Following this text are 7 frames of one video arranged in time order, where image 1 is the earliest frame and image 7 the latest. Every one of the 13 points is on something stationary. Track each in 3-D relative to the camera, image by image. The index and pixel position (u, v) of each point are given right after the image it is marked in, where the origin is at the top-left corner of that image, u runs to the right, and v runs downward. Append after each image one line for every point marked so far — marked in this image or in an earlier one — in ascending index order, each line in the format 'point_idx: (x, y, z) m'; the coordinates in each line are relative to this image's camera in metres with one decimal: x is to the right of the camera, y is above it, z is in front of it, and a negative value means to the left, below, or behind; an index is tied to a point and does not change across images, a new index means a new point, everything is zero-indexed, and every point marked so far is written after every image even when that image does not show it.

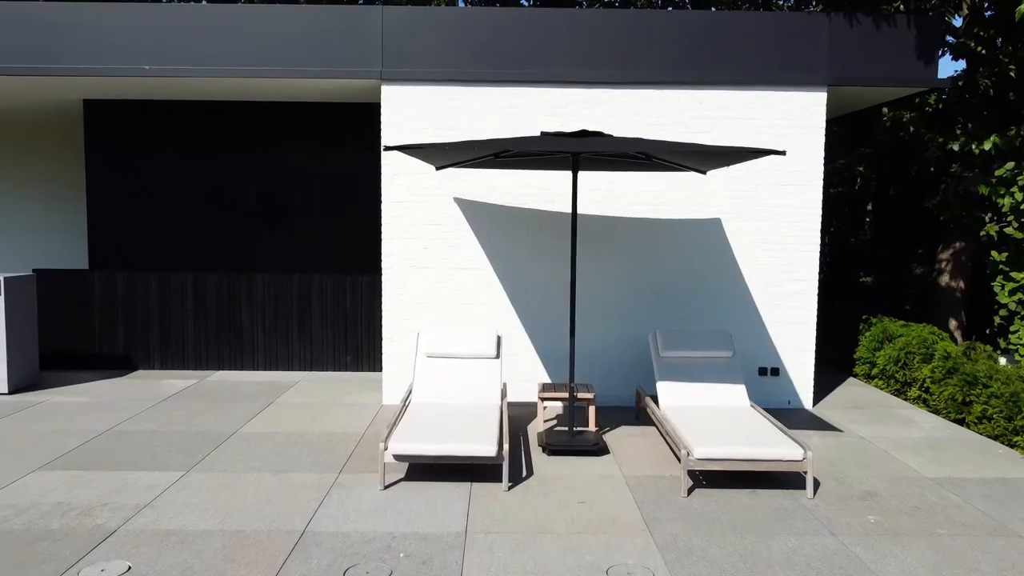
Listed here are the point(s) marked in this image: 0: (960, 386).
0: (+4.9, -1.1, +6.3) m
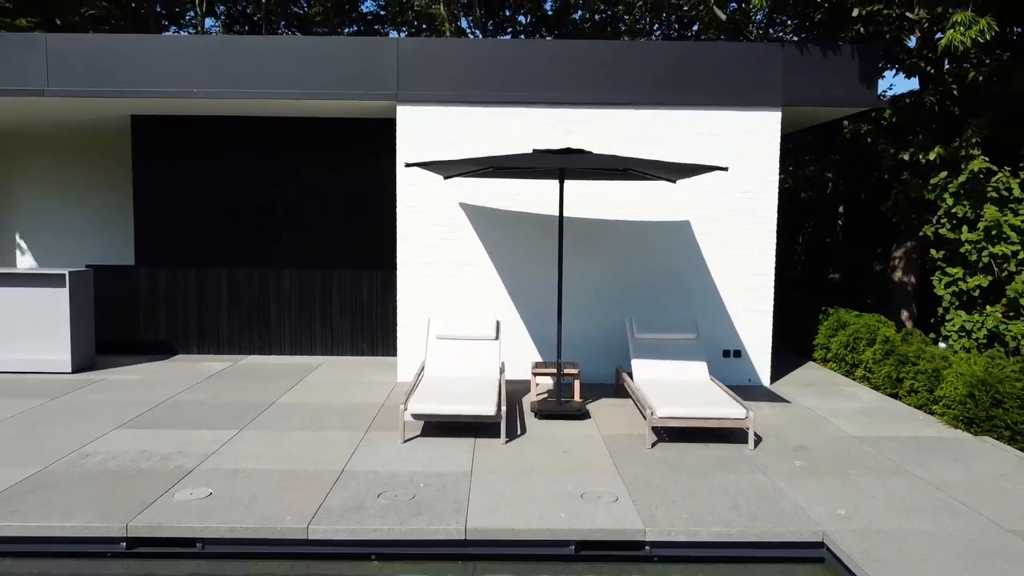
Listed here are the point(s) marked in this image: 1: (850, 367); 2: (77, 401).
0: (+4.9, -1.0, +7.3) m
1: (+4.9, -1.1, +8.4) m
2: (-5.1, -1.3, +6.6) m
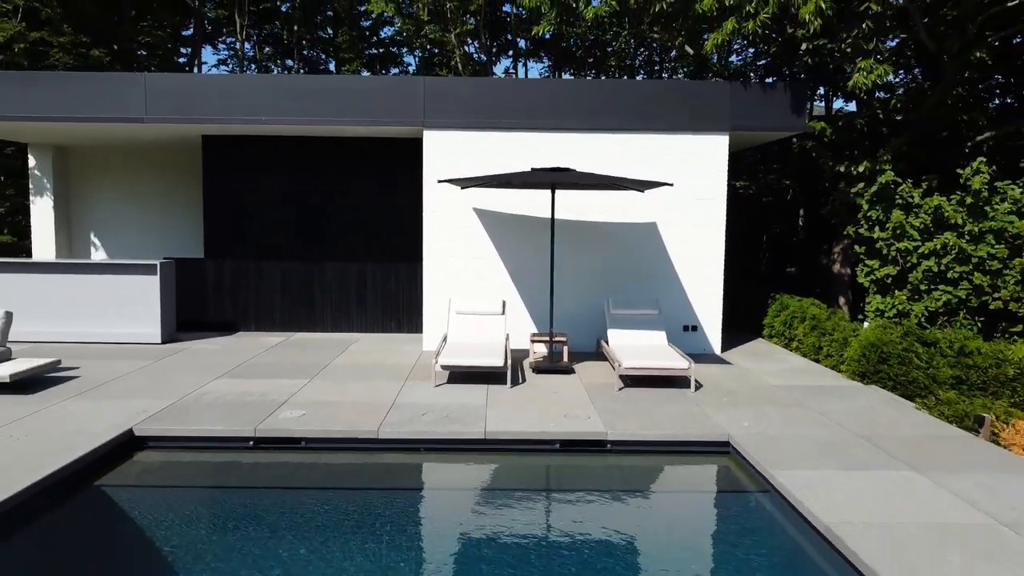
0: (+5.0, -0.8, +9.1) m
1: (+4.9, -0.9, +10.3) m
2: (-5.0, -1.1, +8.5) m
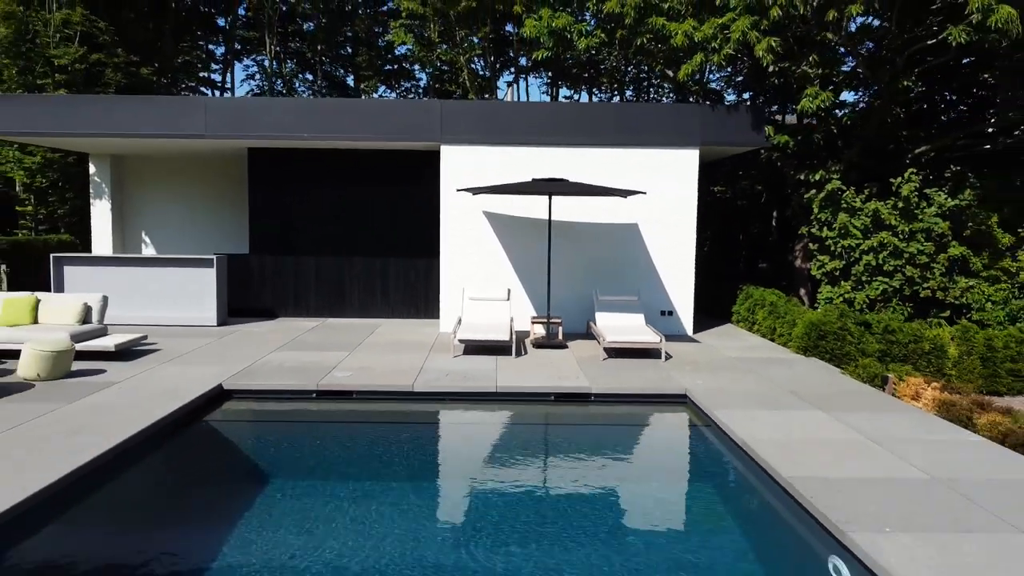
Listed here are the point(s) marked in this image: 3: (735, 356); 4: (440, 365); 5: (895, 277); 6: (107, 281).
0: (+5.0, -0.6, +10.8) m
1: (+5.0, -0.7, +12.0) m
2: (-4.9, -0.9, +10.2) m
3: (+3.7, -1.1, +9.4) m
4: (-1.1, -1.2, +8.6) m
5: (+7.1, +0.2, +10.6) m
6: (-7.8, +0.2, +11.1) m
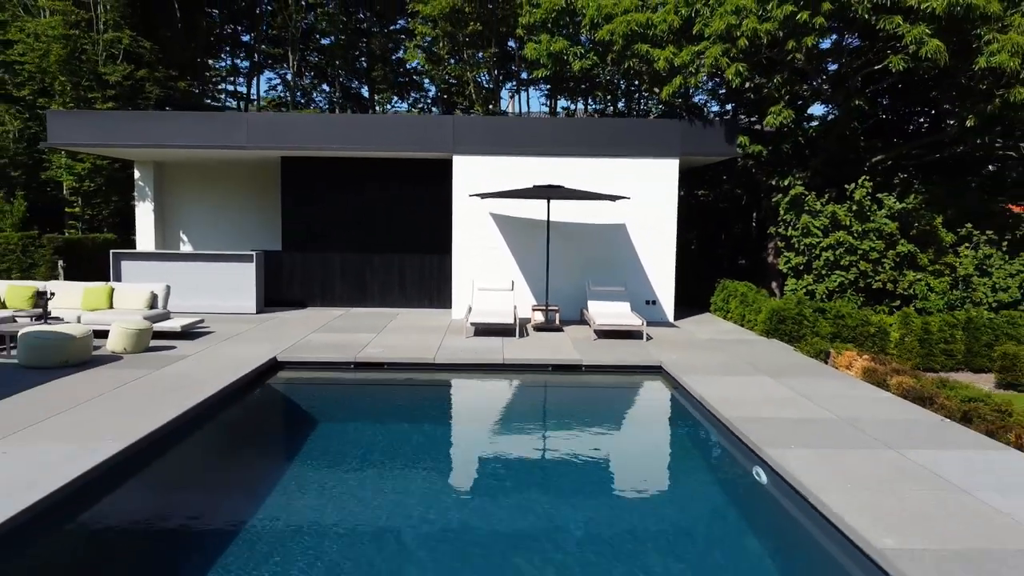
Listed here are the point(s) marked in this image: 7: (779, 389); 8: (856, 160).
0: (+5.1, -0.4, +12.3) m
1: (+5.1, -0.5, +13.5) m
2: (-4.9, -0.7, +11.7) m
3: (+3.7, -1.0, +10.9) m
4: (-1.0, -1.0, +10.1) m
5: (+7.2, +0.4, +12.1) m
6: (-7.8, +0.3, +12.6) m
7: (+3.6, -1.4, +7.8) m
8: (+8.2, +3.1, +13.5) m
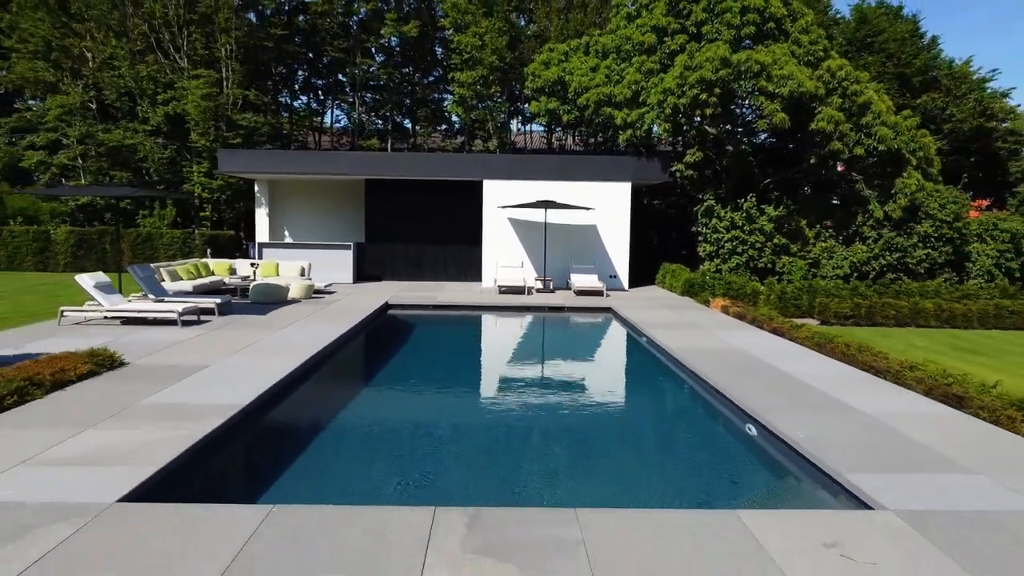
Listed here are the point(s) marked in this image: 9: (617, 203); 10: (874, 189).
0: (+5.4, +0.3, +18.9) m
1: (+5.4, +0.2, +20.0) m
2: (-4.5, 0.0, +18.2) m
3: (+4.1, -0.3, +17.4) m
4: (-0.7, -0.3, +16.6) m
5: (+7.5, +1.1, +18.6) m
6: (-7.4, +1.0, +19.0) m
7: (+4.0, -0.7, +14.3) m
8: (+8.5, +3.8, +20.1) m
9: (+3.5, +2.9, +18.9) m
10: (+11.9, +3.2, +18.6) m
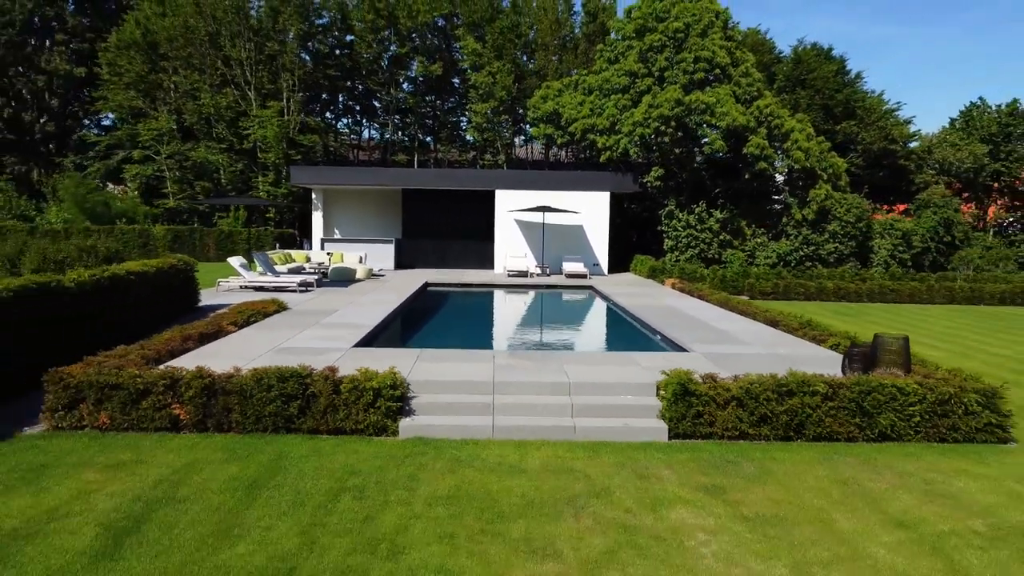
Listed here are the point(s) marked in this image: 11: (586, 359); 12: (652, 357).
0: (+5.7, +0.9, +24.4) m
1: (+5.6, +0.8, +25.6) m
2: (-4.3, +0.6, +23.7) m
3: (+4.3, +0.4, +23.0) m
4: (-0.4, +0.3, +22.1) m
5: (+7.8, +1.7, +24.2) m
6: (-7.2, +1.7, +24.6) m
7: (+4.2, -0.1, +19.8) m
8: (+8.7, +4.4, +25.6) m
9: (+3.8, +3.5, +24.4) m
10: (+12.2, +3.9, +24.2) m
11: (+1.3, -1.2, +9.7) m
12: (+2.4, -1.2, +9.8) m
